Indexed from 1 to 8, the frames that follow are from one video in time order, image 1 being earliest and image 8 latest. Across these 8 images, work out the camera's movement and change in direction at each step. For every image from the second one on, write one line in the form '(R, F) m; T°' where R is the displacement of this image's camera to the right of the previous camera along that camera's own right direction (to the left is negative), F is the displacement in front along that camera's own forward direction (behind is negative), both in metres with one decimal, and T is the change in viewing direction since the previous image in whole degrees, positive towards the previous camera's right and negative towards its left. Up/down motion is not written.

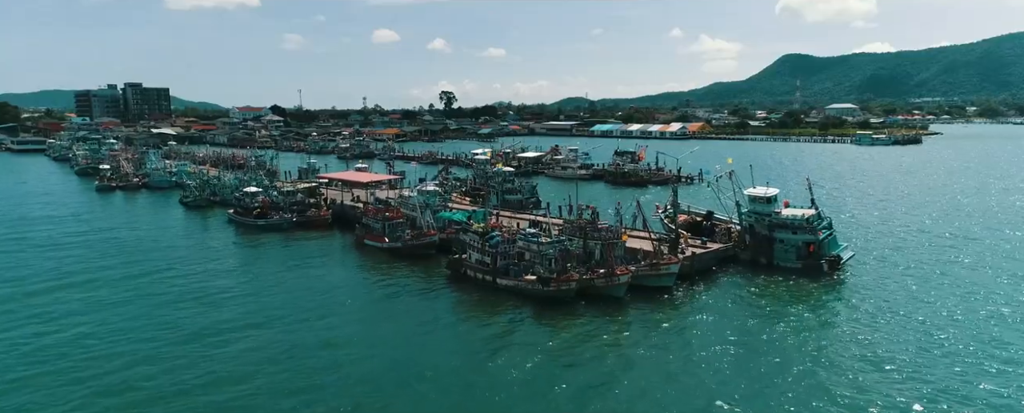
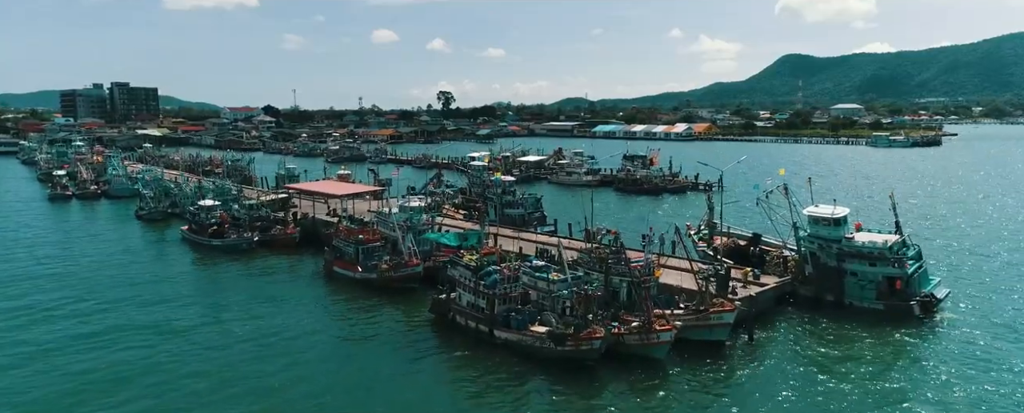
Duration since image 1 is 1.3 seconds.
(-0.1, +5.3) m; 0°
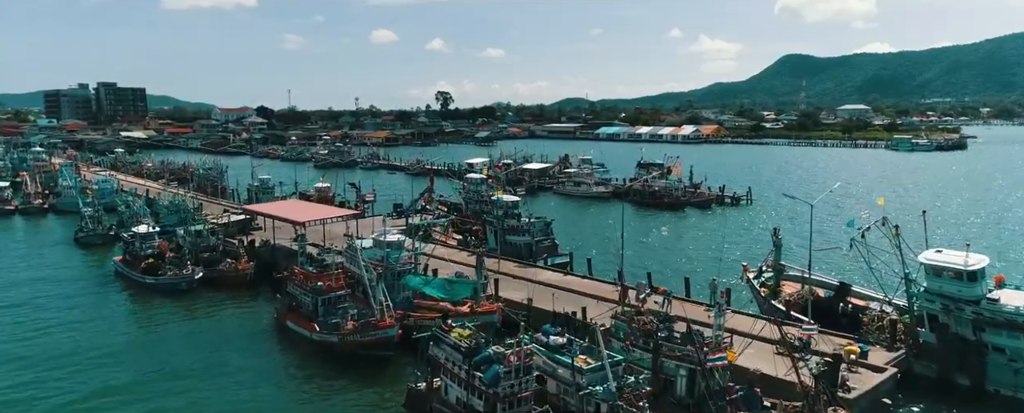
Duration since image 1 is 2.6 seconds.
(-0.2, +5.7) m; 0°
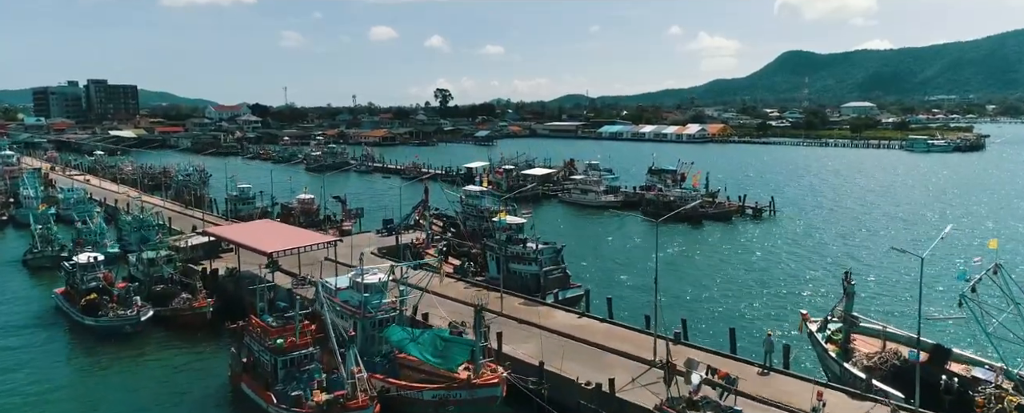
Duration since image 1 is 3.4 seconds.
(-0.2, +3.7) m; 0°
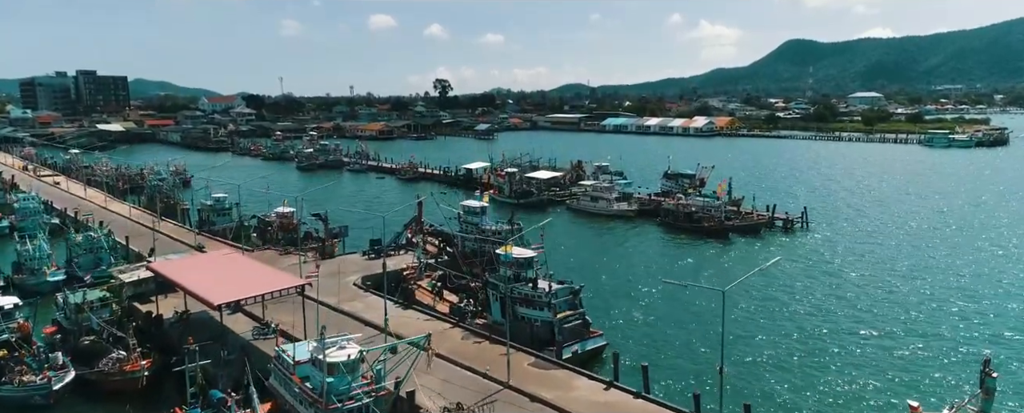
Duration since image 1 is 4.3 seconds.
(-0.2, +4.1) m; 0°
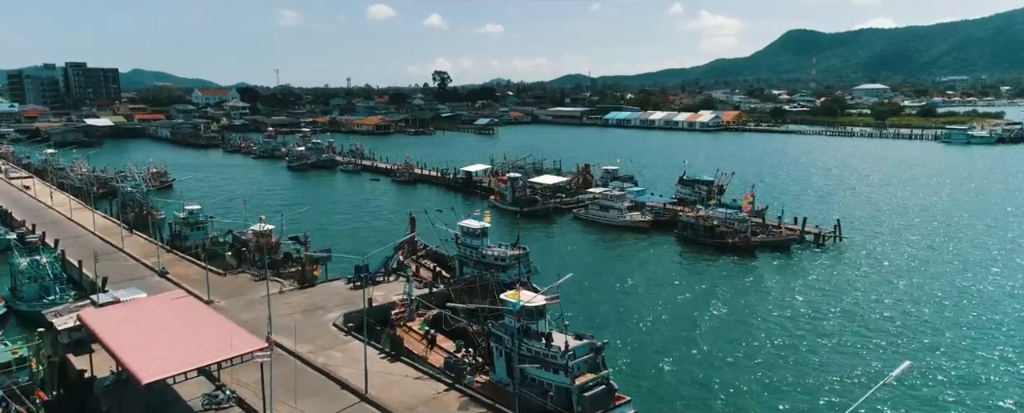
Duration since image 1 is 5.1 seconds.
(-0.2, +3.4) m; 0°
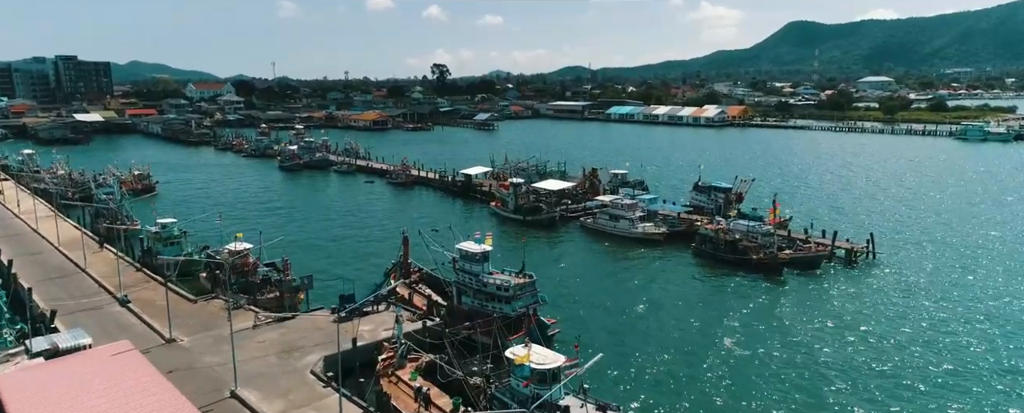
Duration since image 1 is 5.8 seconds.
(-0.2, +2.9) m; 0°
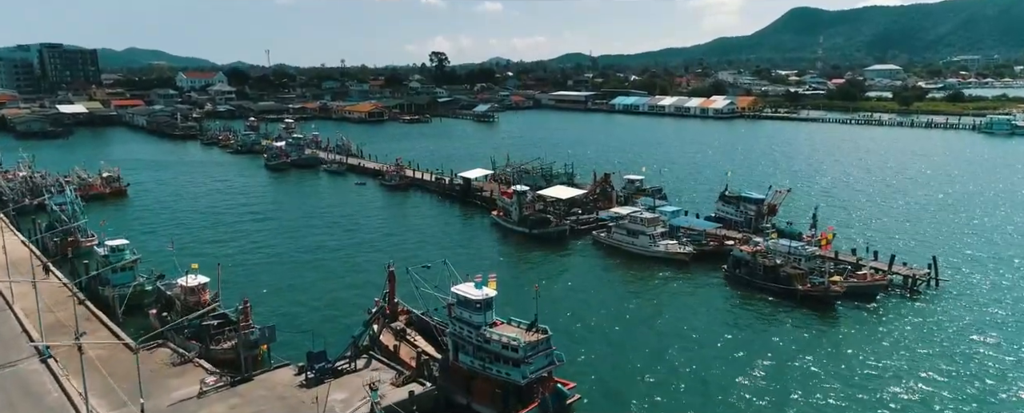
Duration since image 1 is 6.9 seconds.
(-0.3, +4.3) m; 0°
